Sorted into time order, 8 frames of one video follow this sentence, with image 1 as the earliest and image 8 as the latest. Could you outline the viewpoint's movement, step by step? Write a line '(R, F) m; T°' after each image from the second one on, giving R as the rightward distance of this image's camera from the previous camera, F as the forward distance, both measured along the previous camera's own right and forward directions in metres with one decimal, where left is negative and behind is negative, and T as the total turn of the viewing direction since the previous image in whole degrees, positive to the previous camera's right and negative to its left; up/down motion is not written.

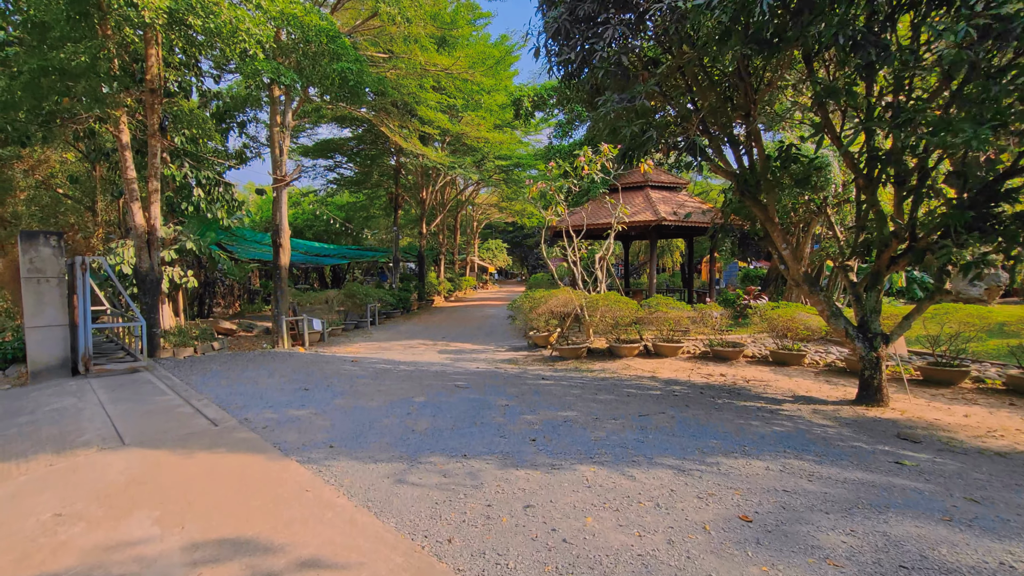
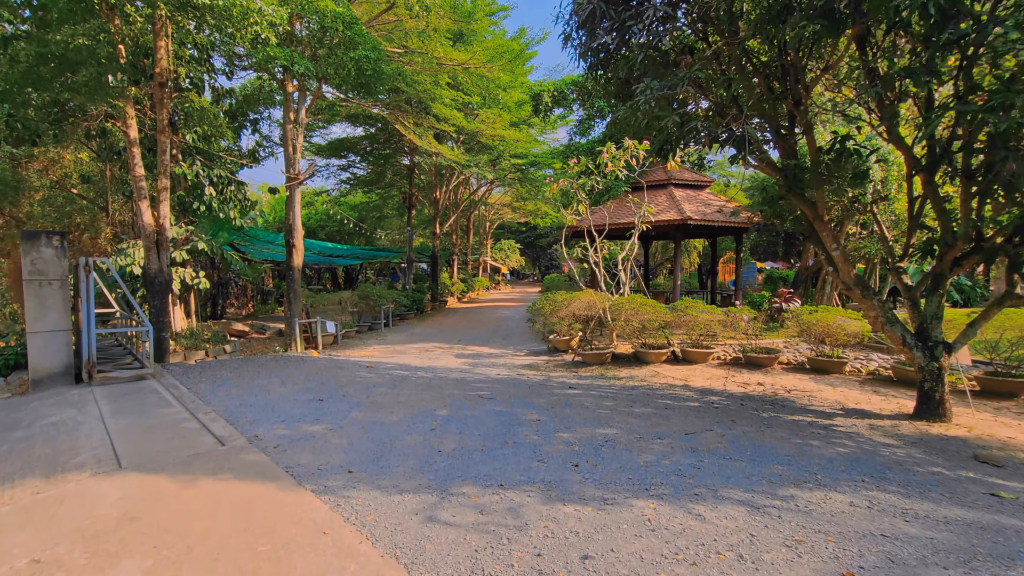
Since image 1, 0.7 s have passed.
(-0.2, +0.4) m; -1°
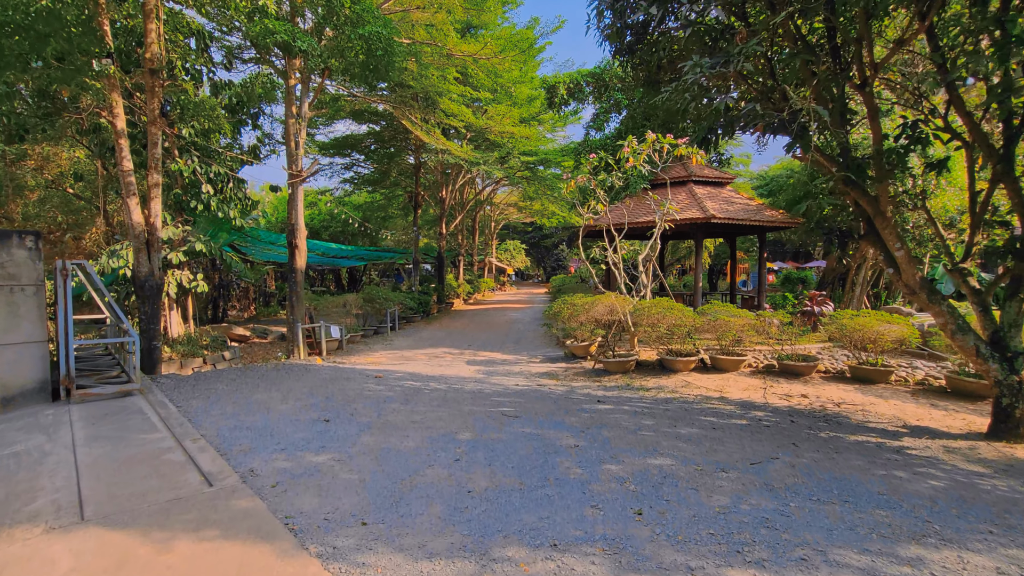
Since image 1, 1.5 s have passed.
(-0.2, +0.6) m; 0°
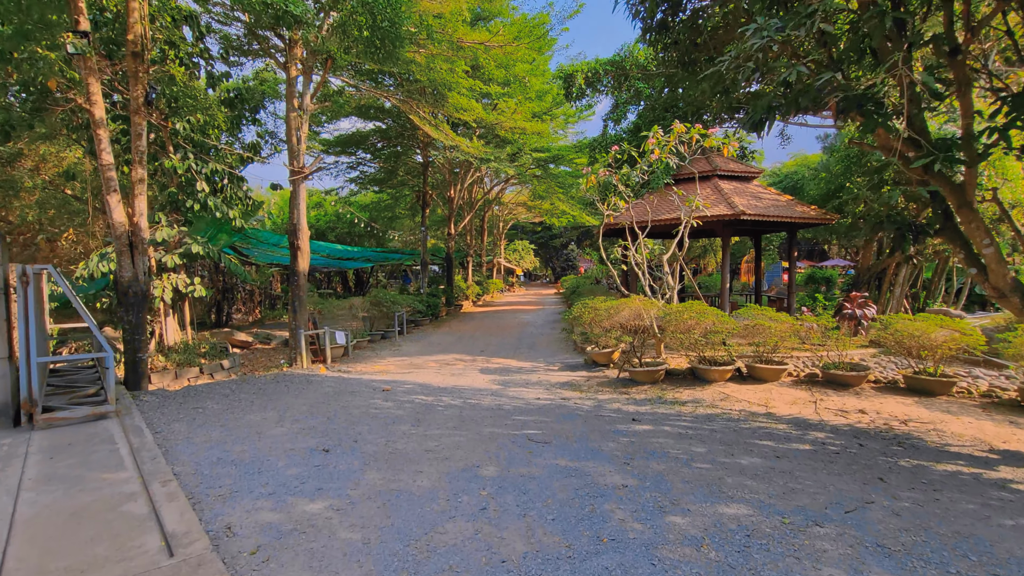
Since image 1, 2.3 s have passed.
(-0.2, +0.6) m; -1°
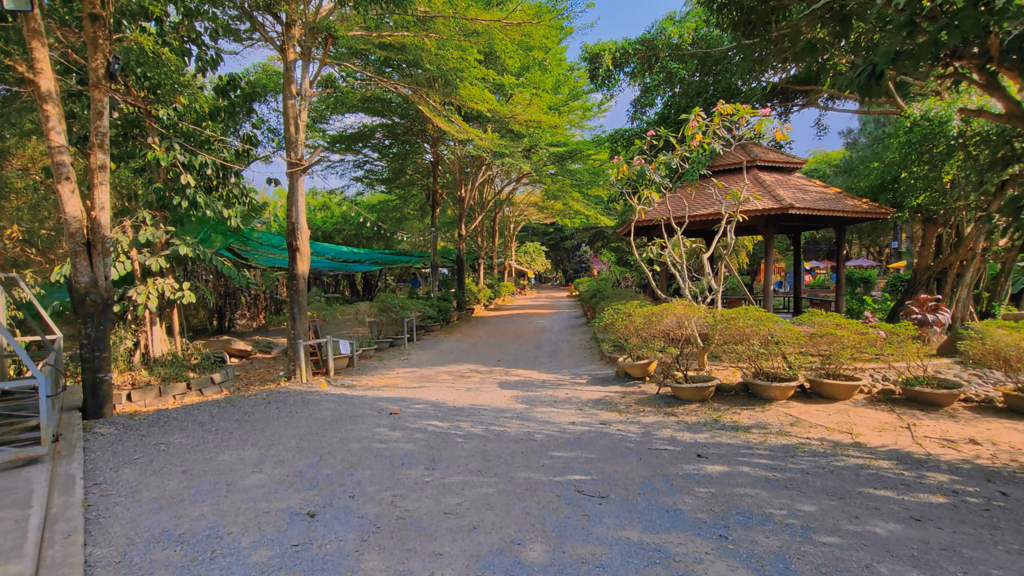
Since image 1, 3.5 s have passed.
(-0.2, +0.9) m; -1°
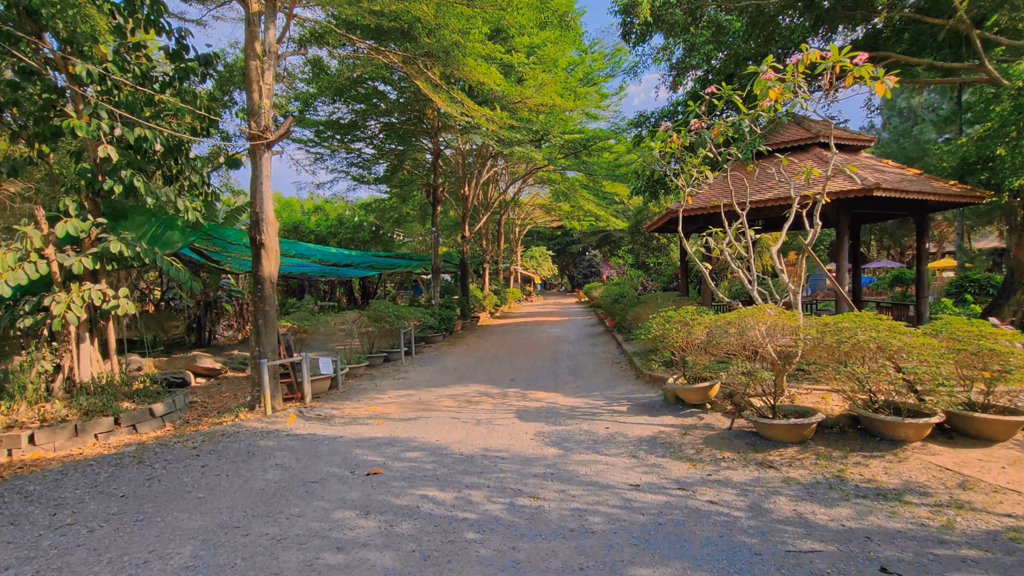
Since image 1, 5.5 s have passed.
(-0.2, +1.7) m; 0°
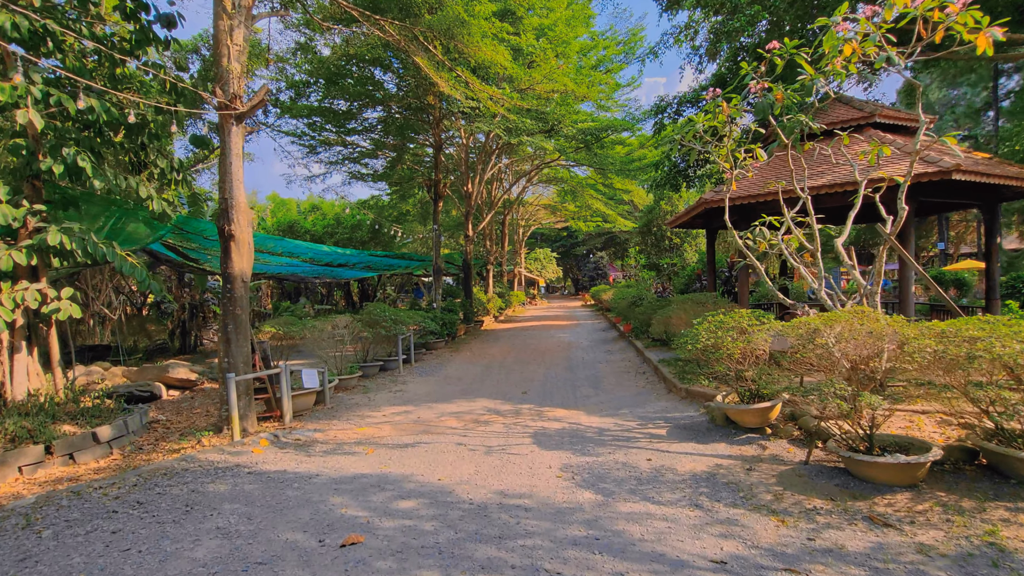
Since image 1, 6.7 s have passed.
(-0.2, +1.0) m; 0°
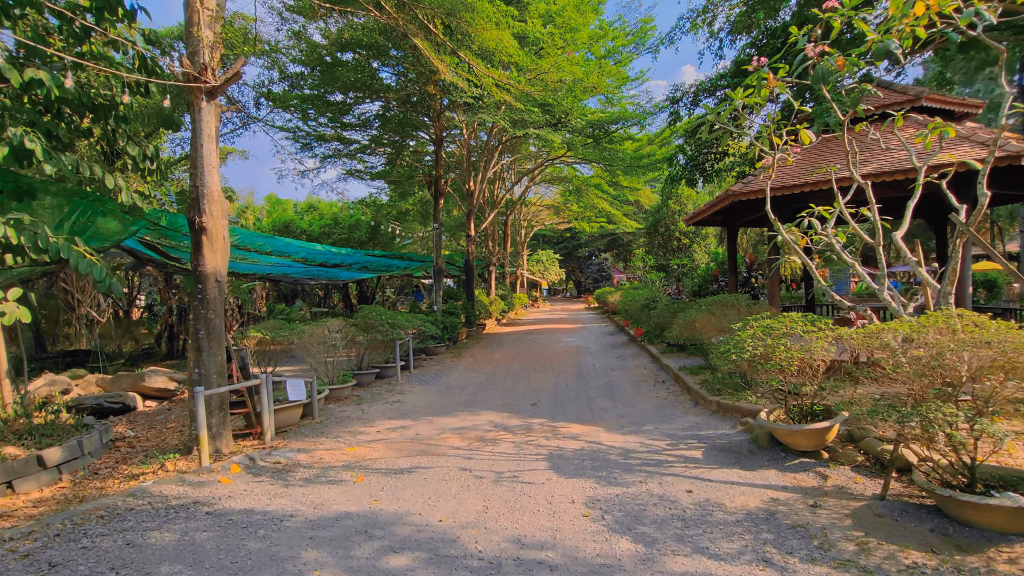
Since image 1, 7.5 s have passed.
(-0.1, +0.7) m; 0°
